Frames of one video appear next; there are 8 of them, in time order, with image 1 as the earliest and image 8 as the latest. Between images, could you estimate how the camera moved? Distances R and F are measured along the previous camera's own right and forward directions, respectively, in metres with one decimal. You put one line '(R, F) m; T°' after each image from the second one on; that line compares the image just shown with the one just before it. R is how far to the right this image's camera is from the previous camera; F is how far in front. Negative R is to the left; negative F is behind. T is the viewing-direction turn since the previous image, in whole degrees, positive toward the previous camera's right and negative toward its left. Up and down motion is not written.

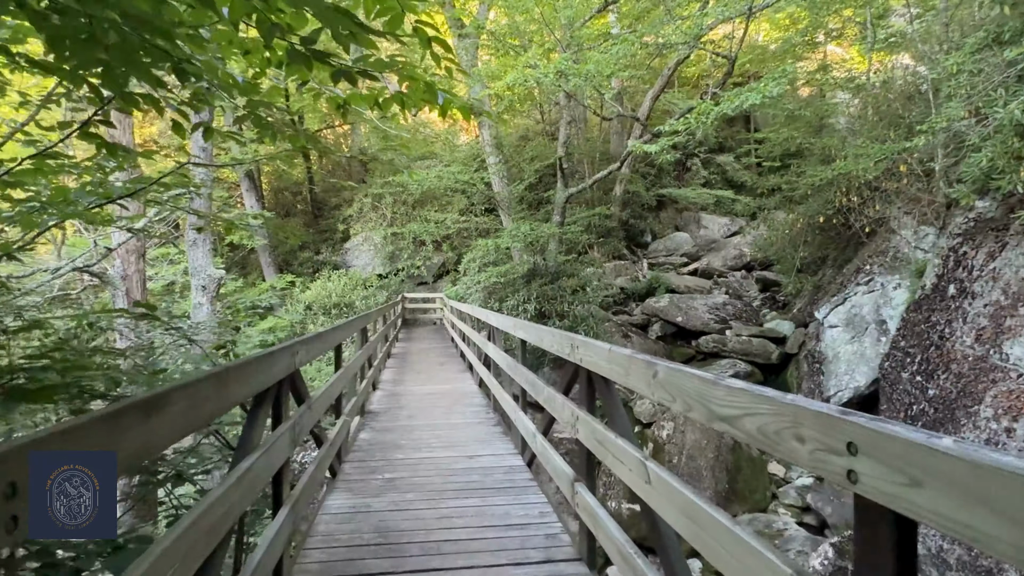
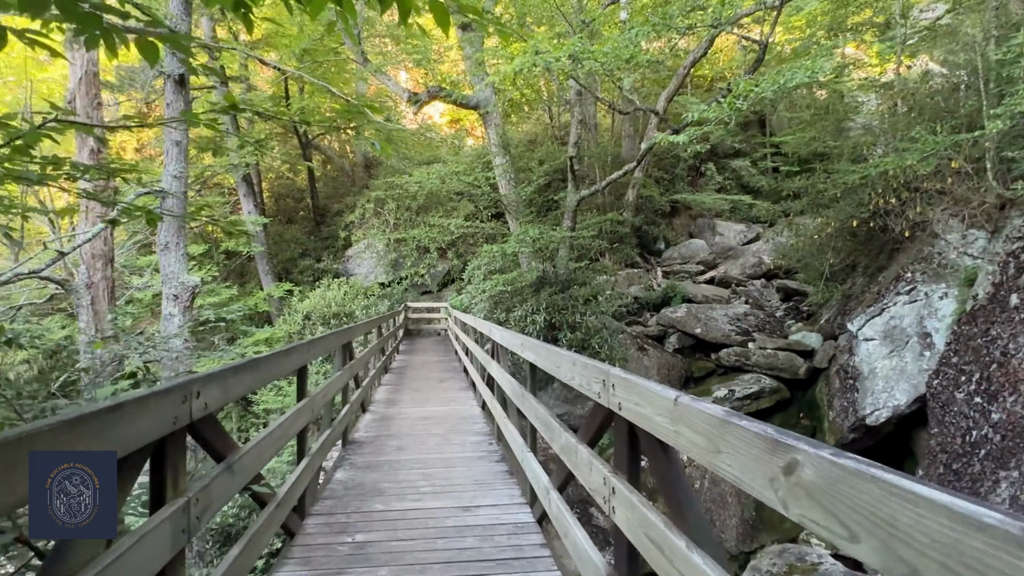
(0.0, +0.5) m; -1°
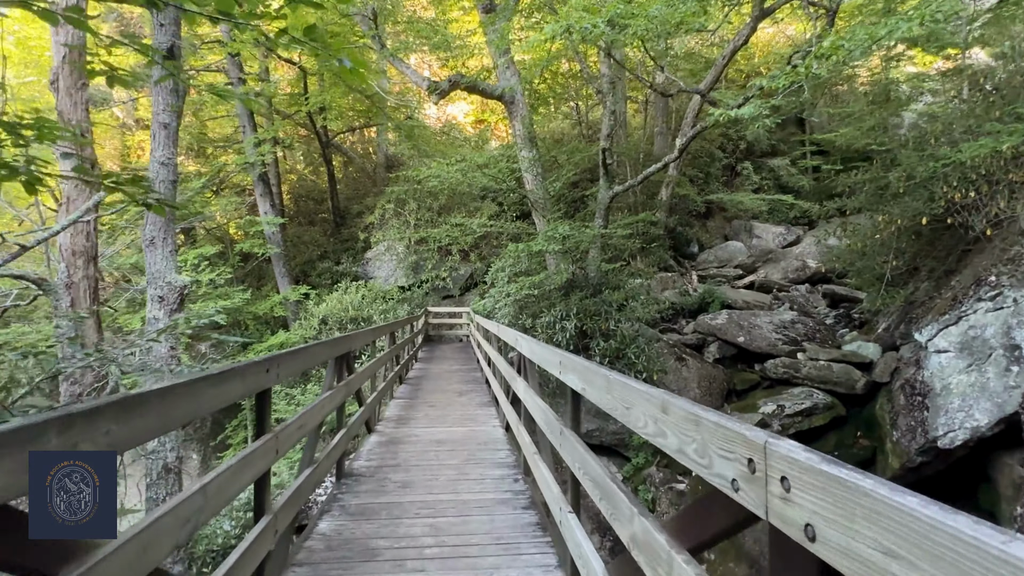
(0.0, +0.5) m; -2°
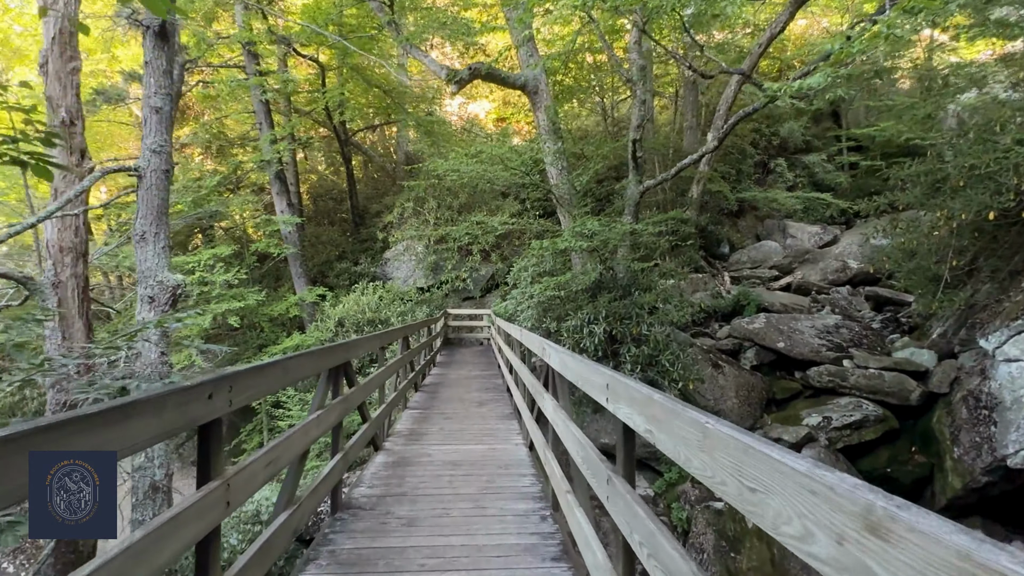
(0.0, +0.4) m; -2°
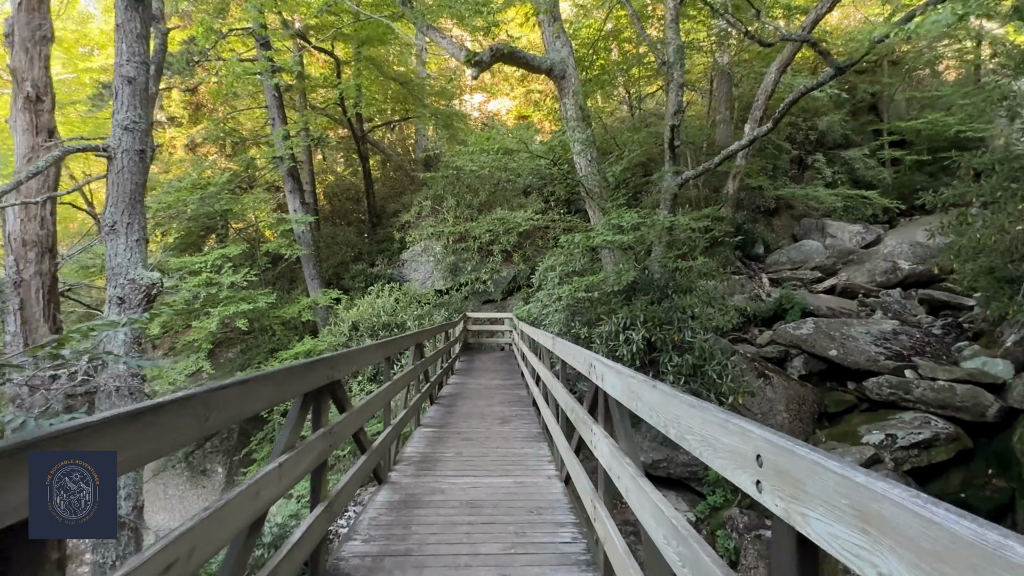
(-0.1, +0.5) m; -2°
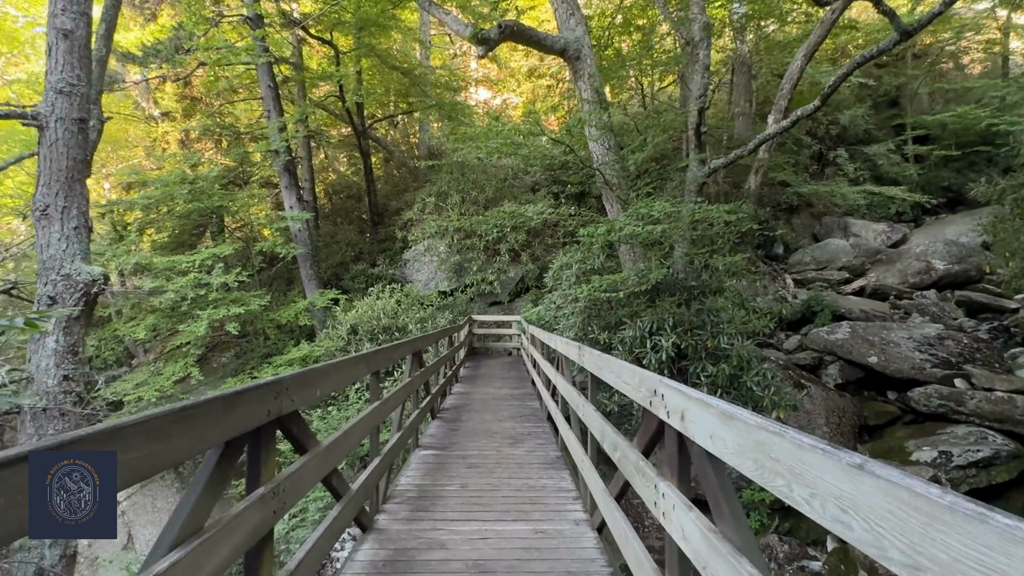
(0.0, +0.5) m; 0°
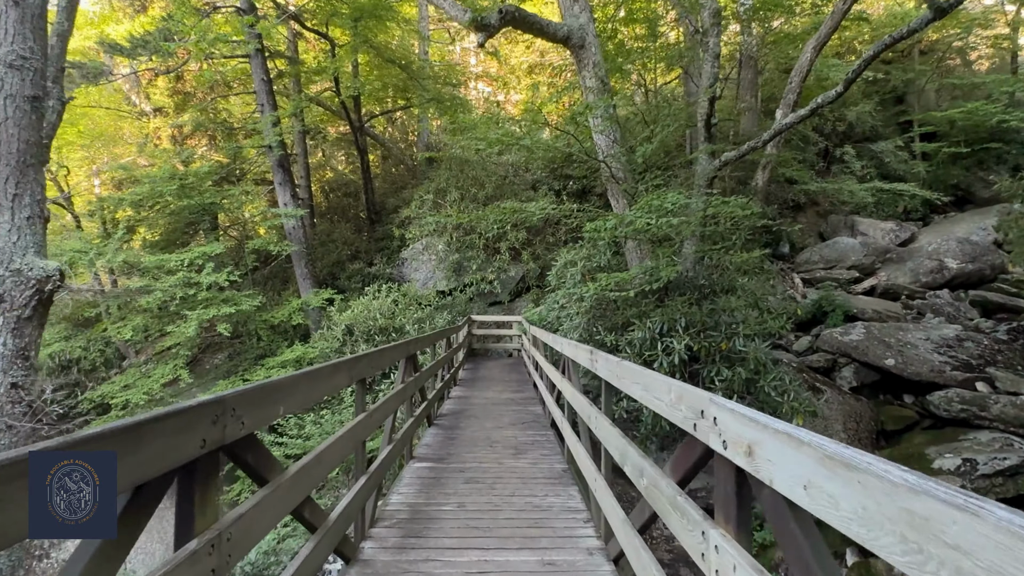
(0.0, +0.2) m; 0°
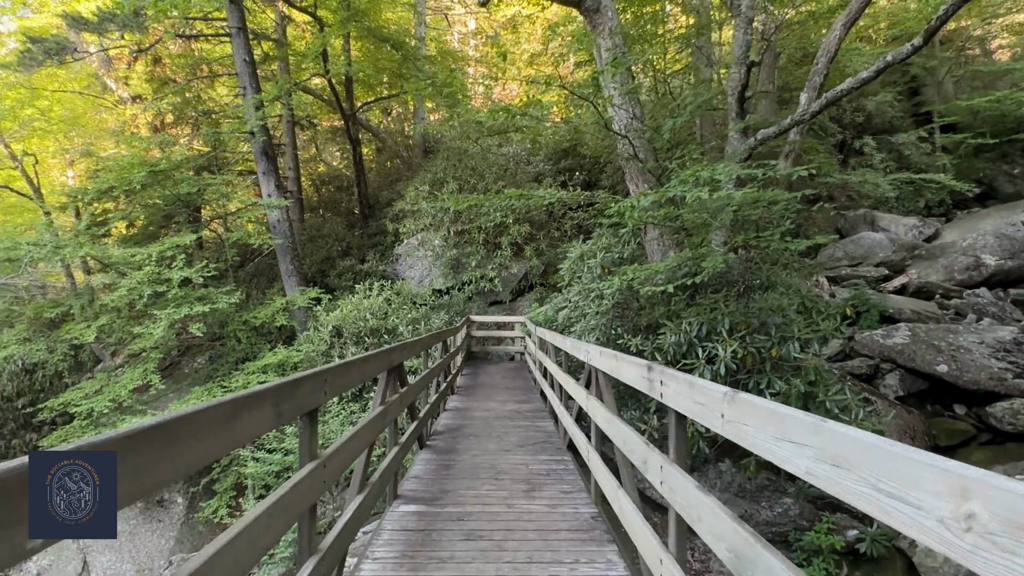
(-0.1, +0.6) m; 0°
